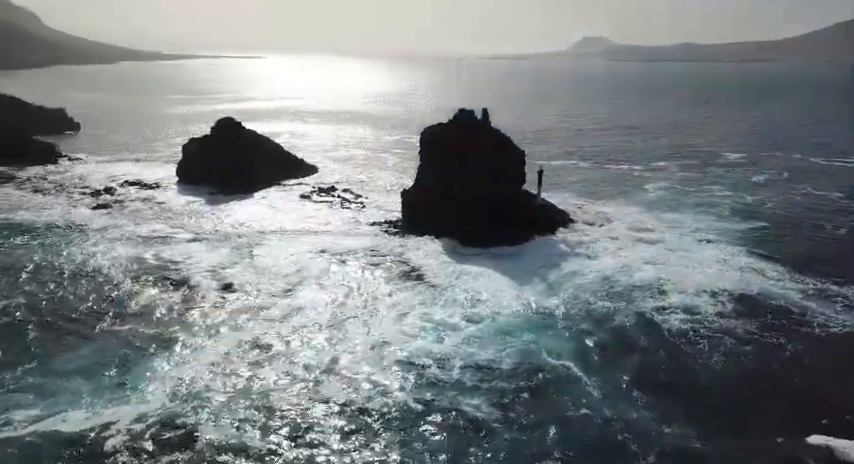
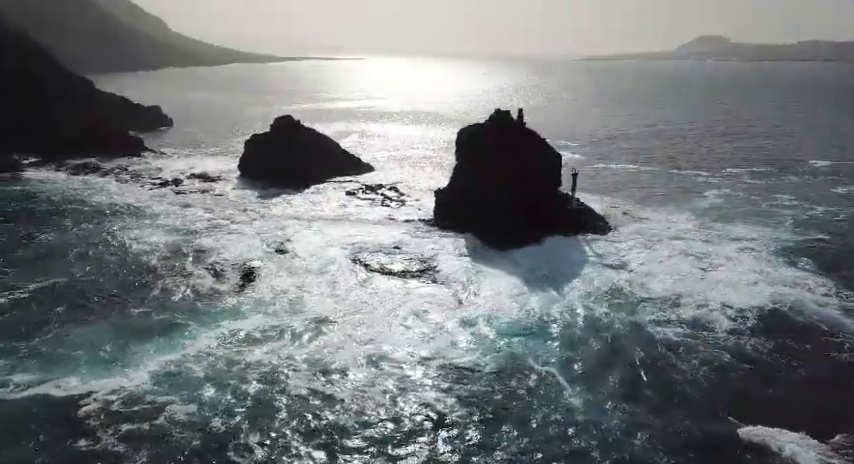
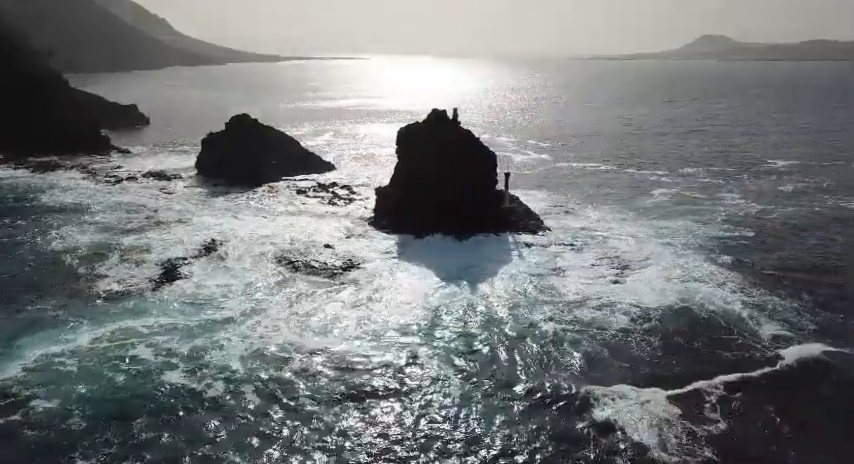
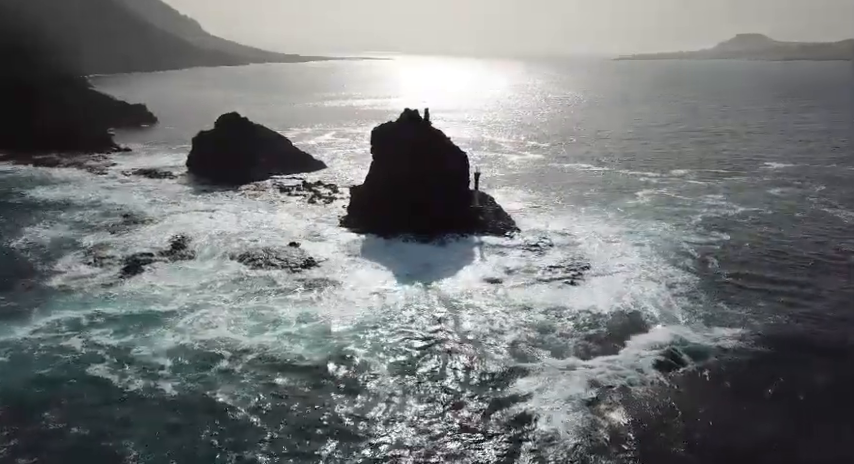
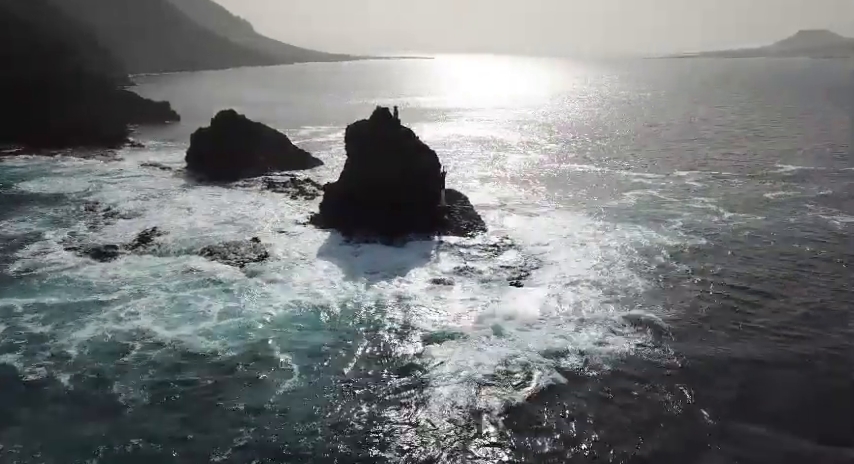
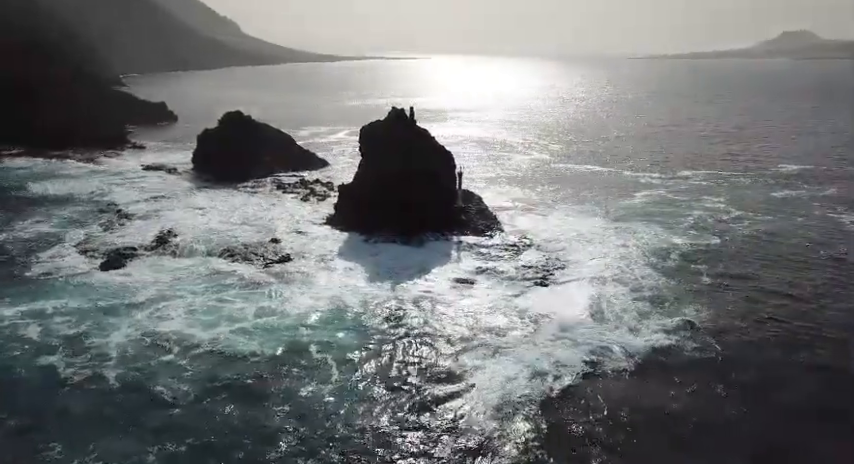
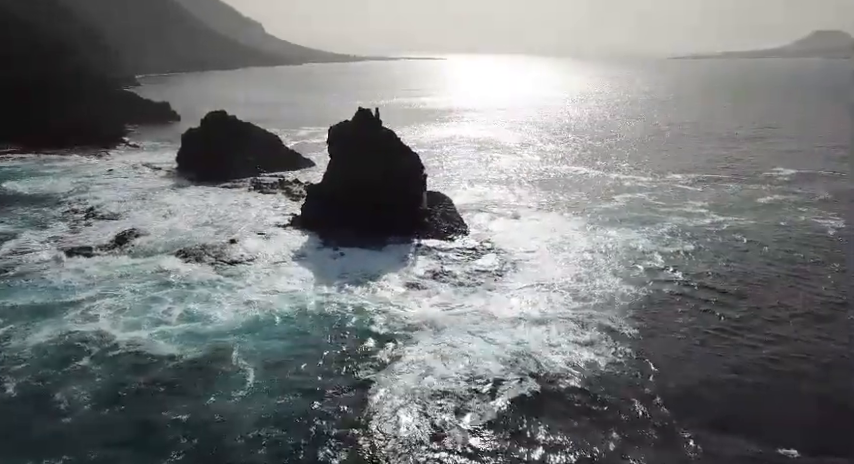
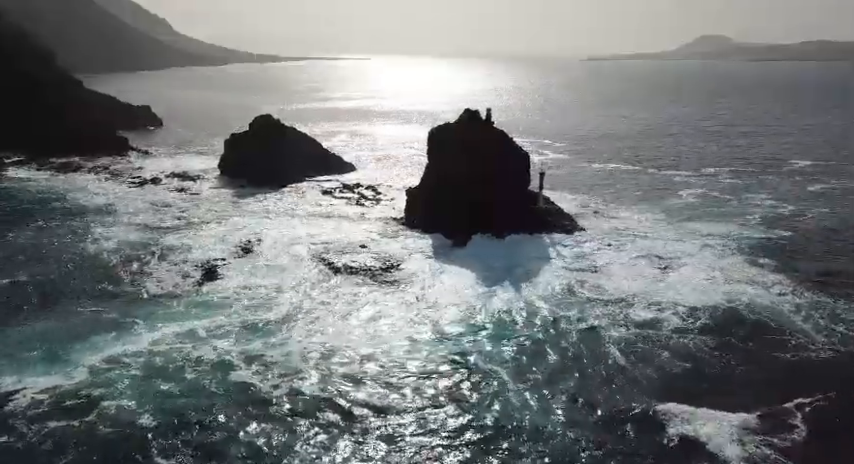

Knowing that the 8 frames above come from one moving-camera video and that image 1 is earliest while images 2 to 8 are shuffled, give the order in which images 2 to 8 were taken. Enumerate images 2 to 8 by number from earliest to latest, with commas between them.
2, 8, 3, 4, 6, 5, 7
